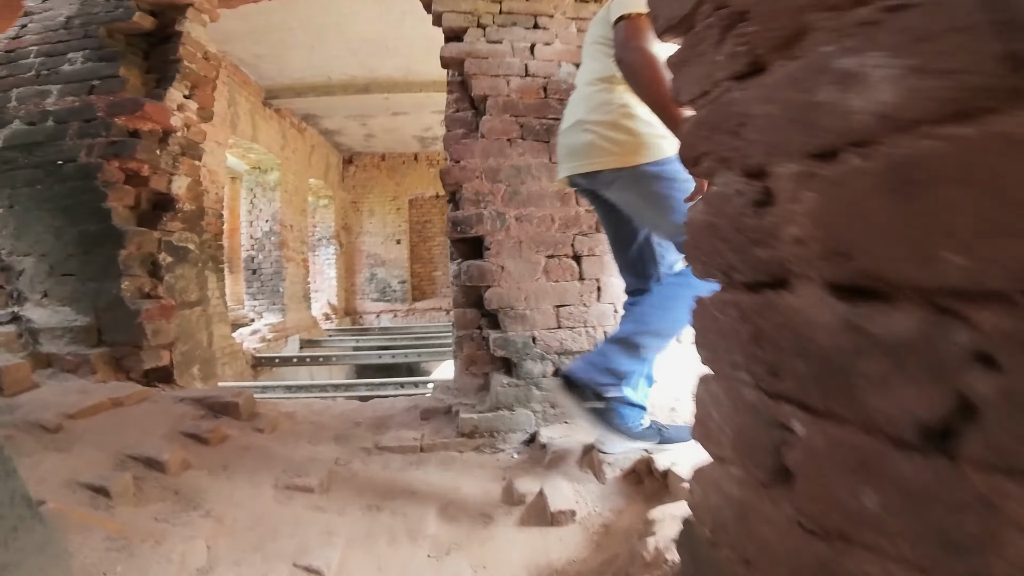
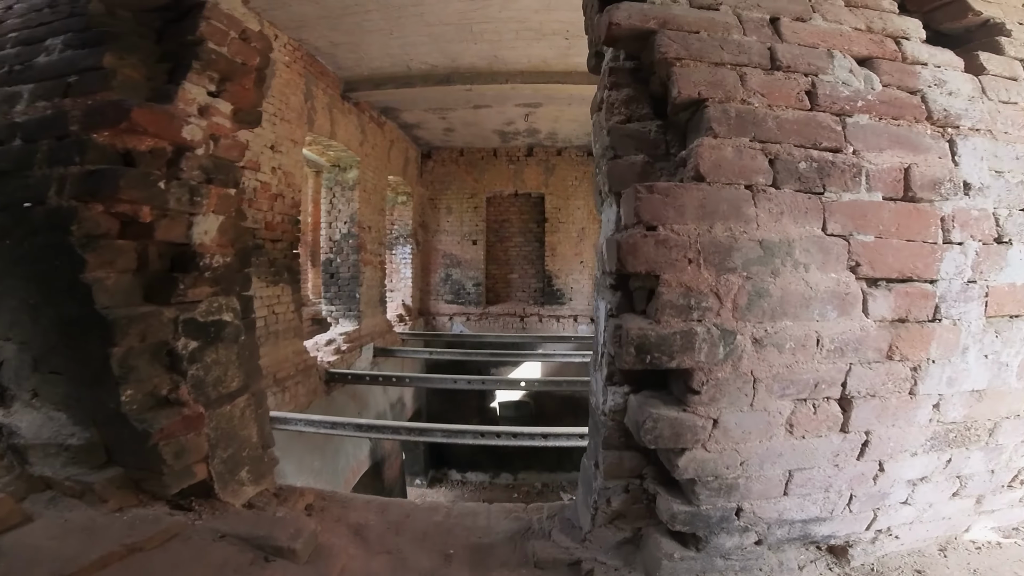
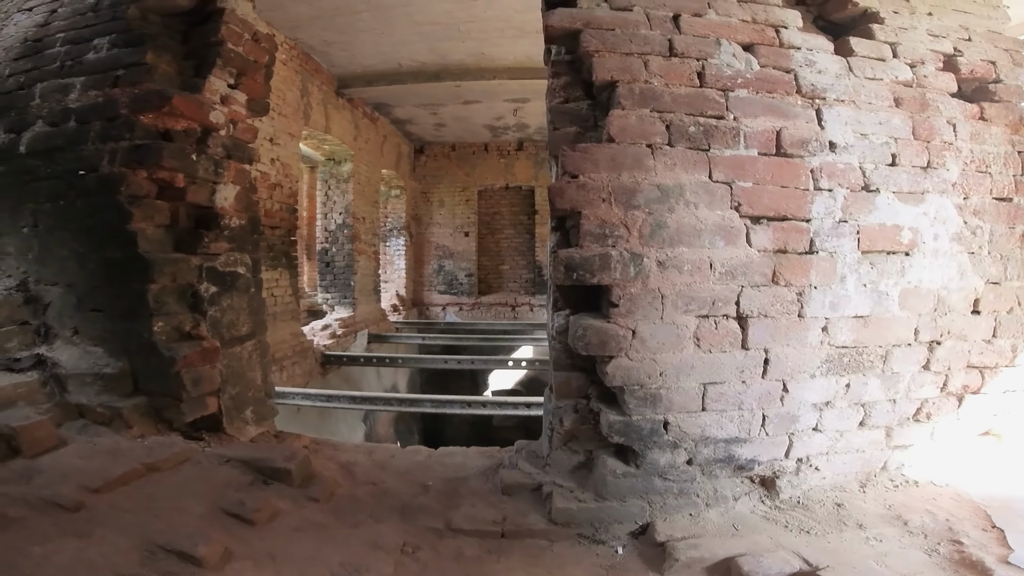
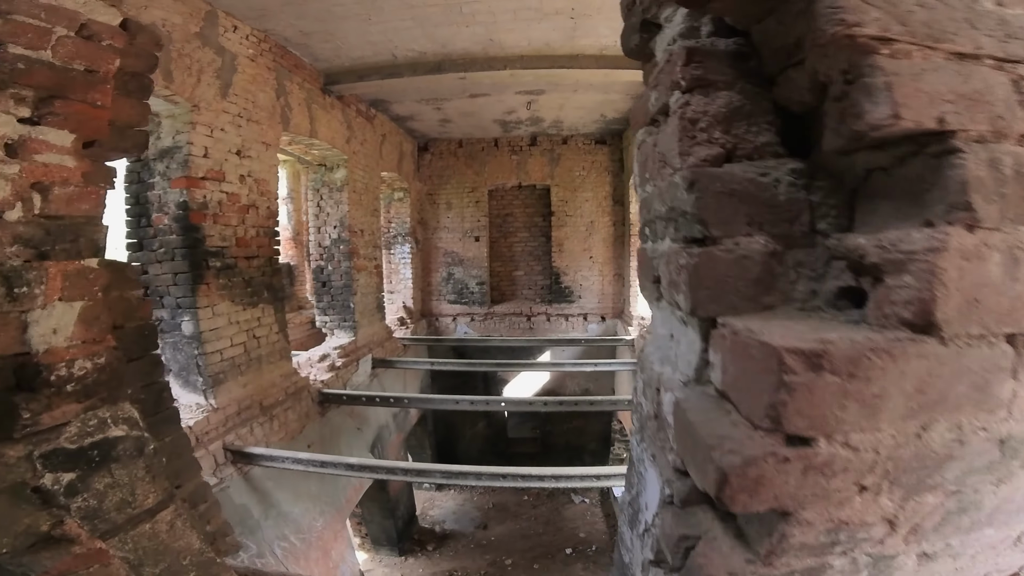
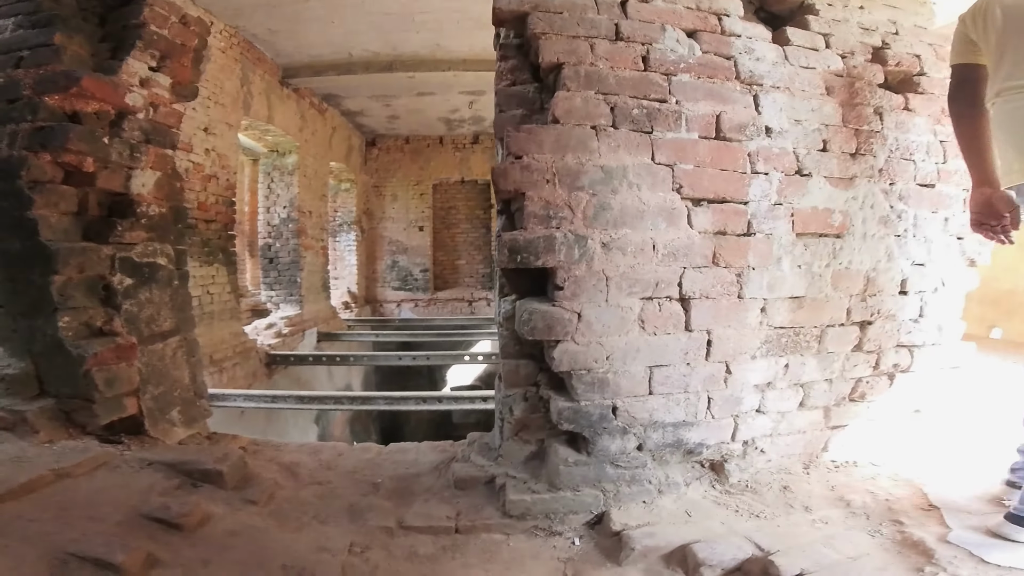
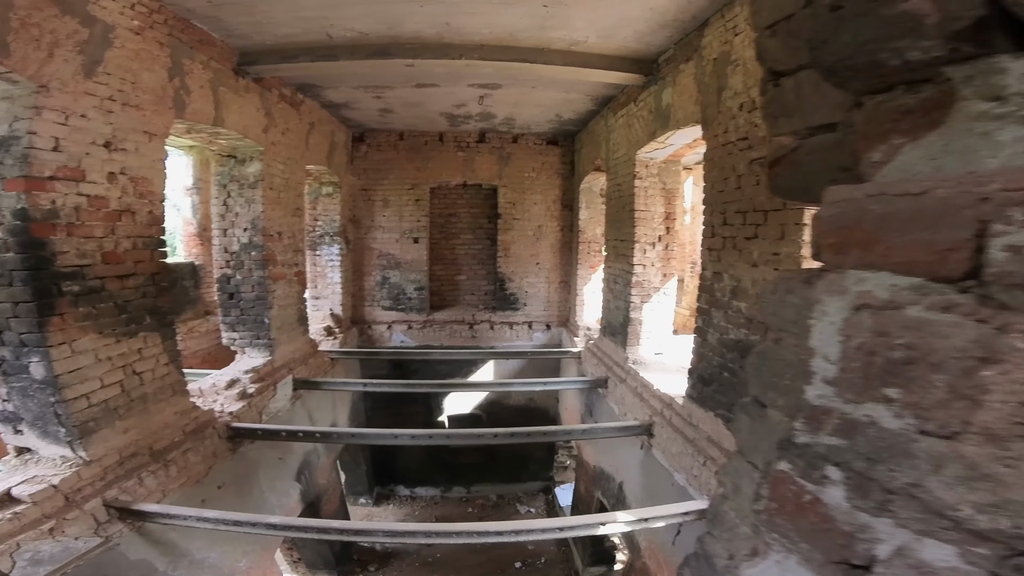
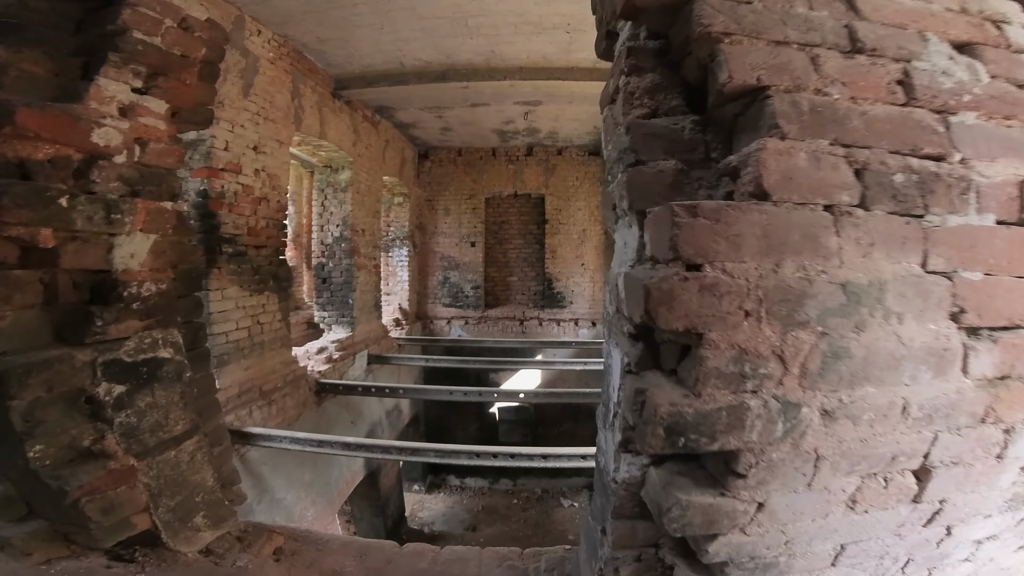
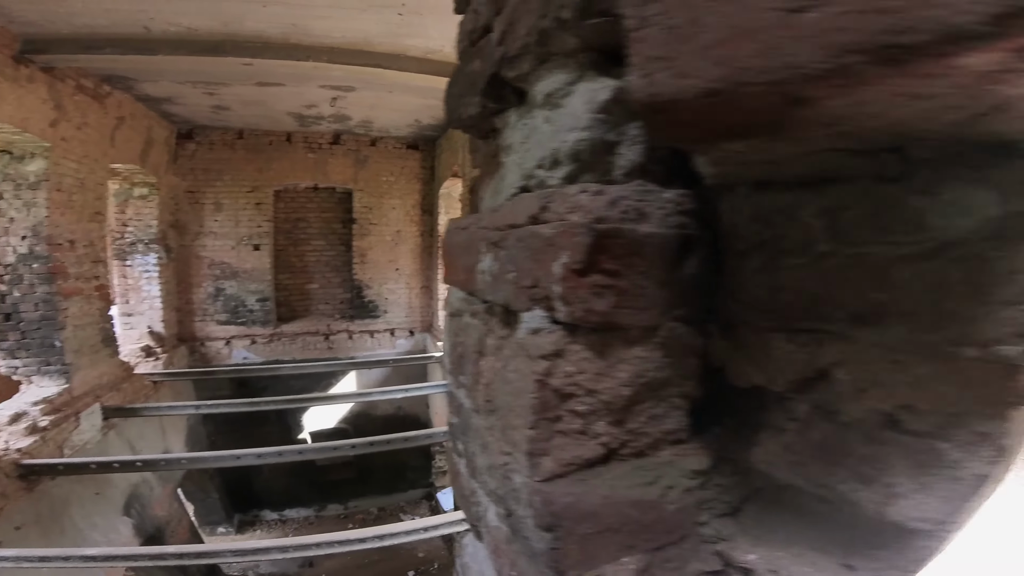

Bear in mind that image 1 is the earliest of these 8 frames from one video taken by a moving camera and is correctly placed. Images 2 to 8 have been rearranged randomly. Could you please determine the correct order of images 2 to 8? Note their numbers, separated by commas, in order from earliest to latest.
5, 3, 2, 7, 4, 6, 8
